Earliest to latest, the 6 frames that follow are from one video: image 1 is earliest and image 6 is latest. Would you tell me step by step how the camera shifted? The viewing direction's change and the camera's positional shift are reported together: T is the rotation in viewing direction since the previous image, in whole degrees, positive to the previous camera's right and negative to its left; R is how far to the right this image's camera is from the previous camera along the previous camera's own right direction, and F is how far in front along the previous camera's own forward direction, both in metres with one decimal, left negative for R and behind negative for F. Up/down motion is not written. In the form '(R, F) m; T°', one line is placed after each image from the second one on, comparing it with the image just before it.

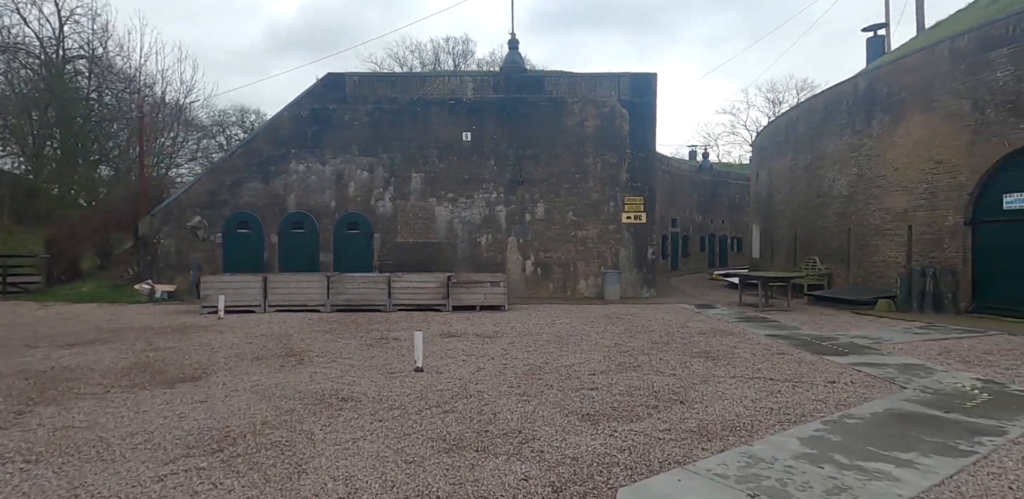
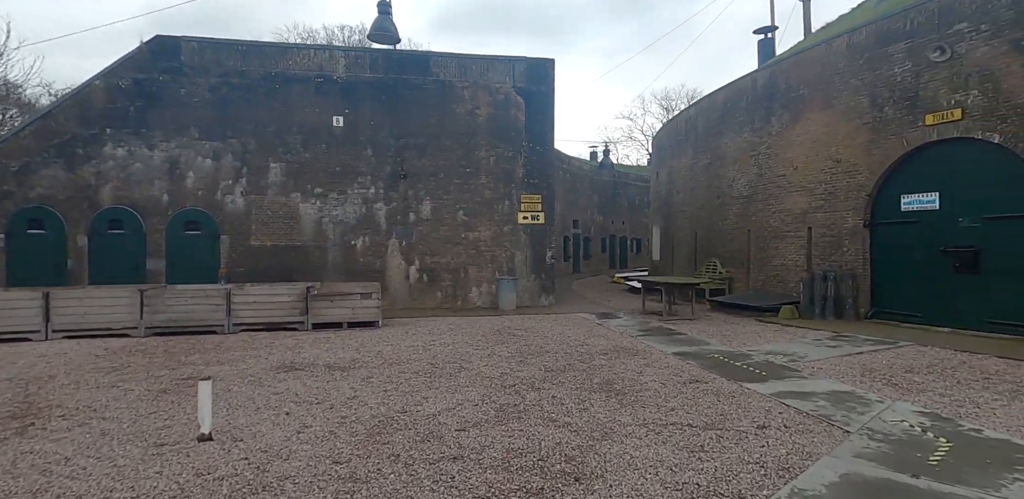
(+0.7, +1.9) m; +11°
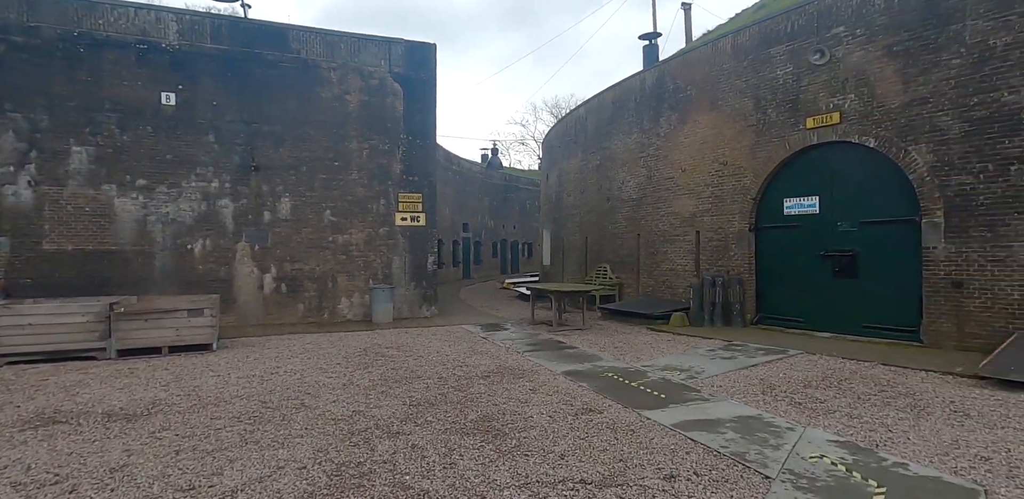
(+0.5, +1.3) m; +12°
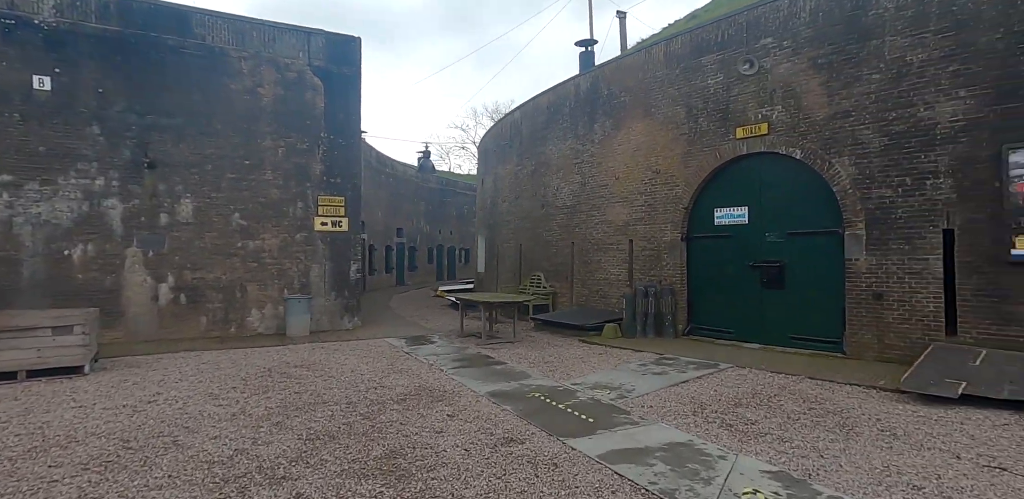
(+0.3, +0.6) m; +7°
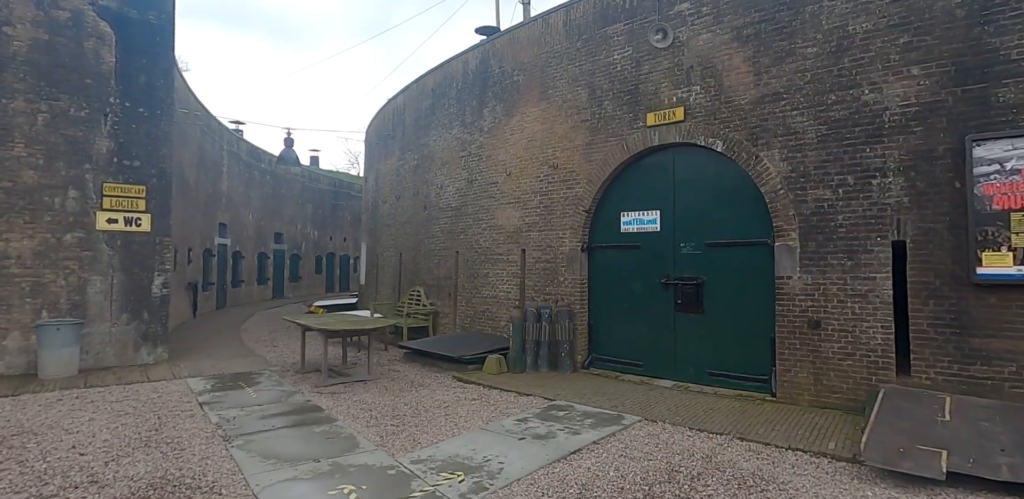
(+0.9, +2.0) m; +9°
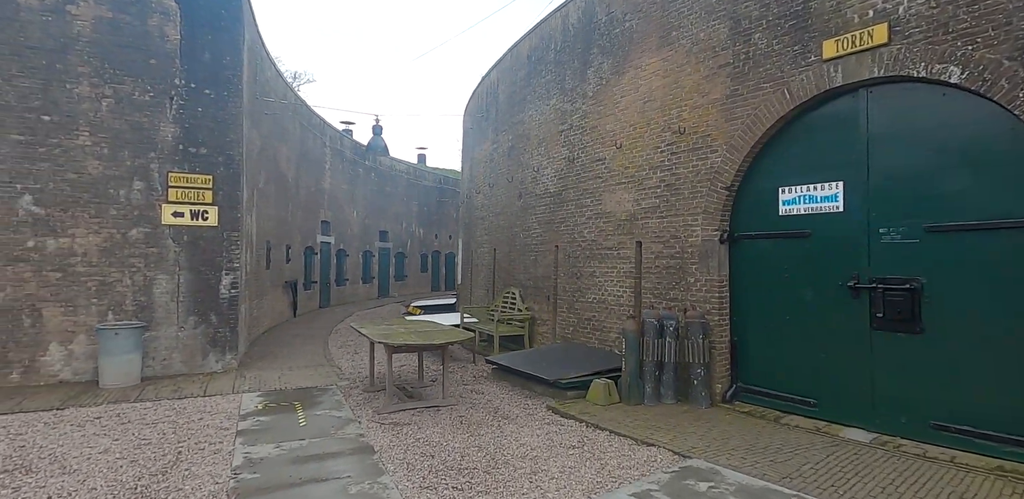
(0.0, +1.7) m; -13°
